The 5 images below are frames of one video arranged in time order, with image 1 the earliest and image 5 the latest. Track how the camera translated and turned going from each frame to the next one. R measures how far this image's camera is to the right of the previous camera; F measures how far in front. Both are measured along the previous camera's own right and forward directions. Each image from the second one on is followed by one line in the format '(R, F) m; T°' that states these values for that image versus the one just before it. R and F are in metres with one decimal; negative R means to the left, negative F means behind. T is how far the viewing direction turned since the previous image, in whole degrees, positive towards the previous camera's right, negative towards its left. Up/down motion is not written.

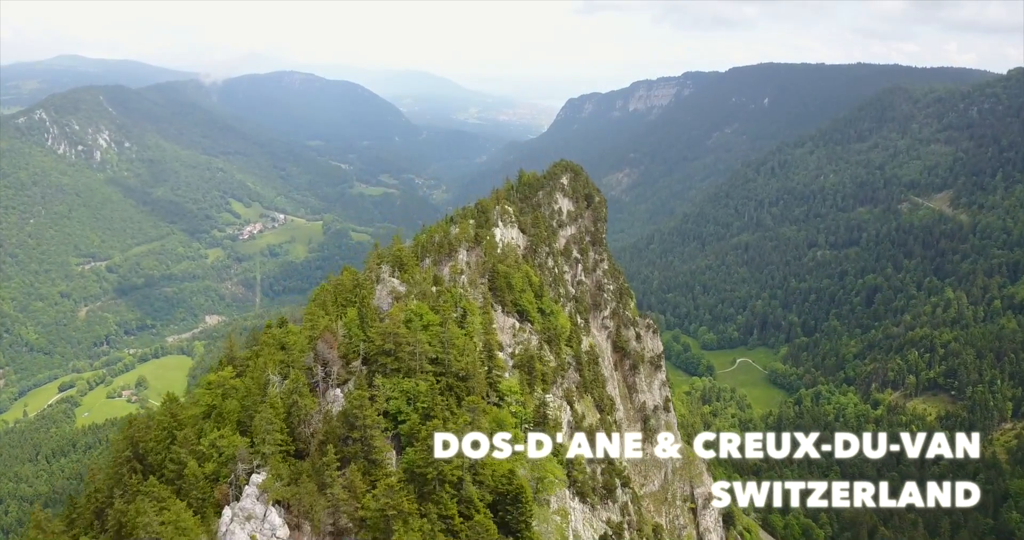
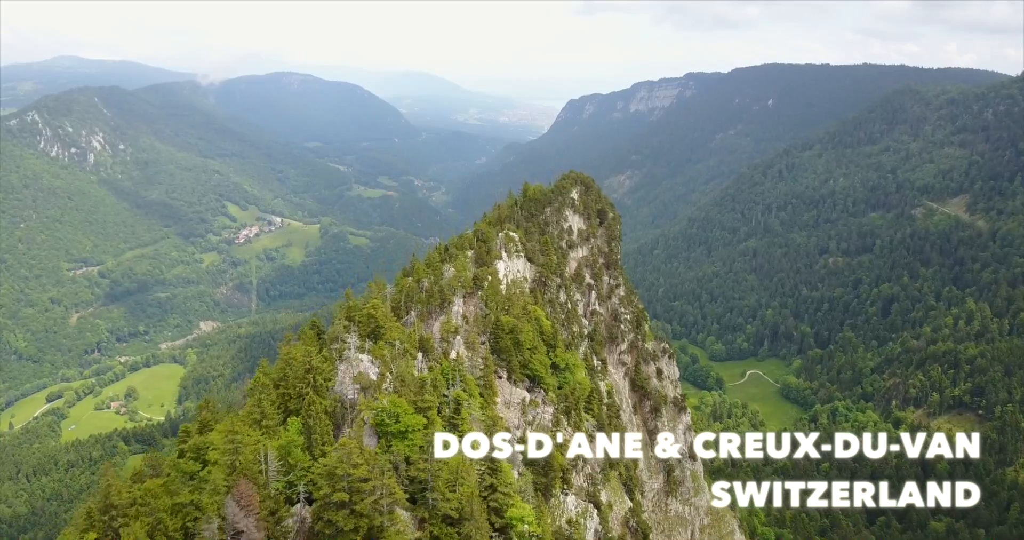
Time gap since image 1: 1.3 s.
(-0.4, +7.3) m; 0°
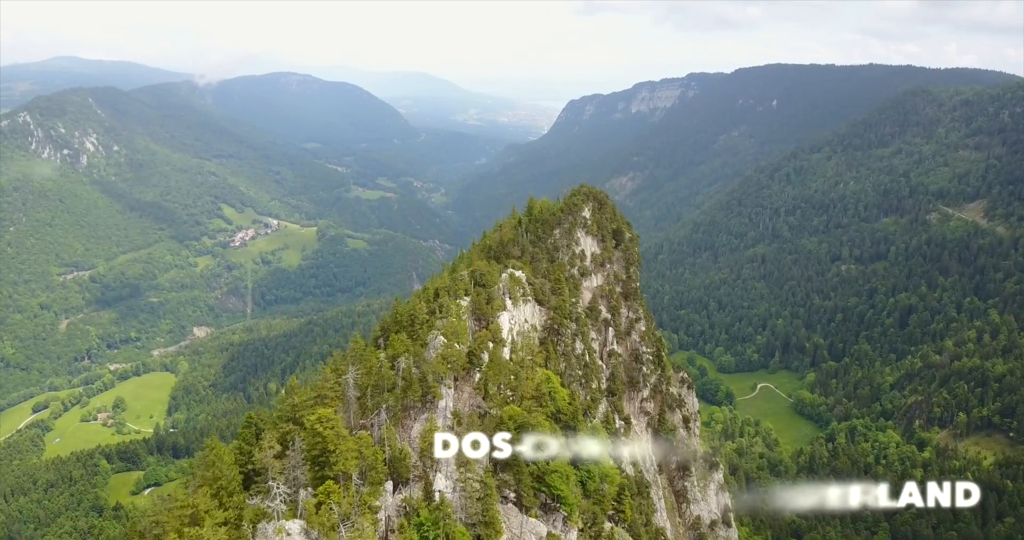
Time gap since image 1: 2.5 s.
(-0.3, +7.6) m; 0°
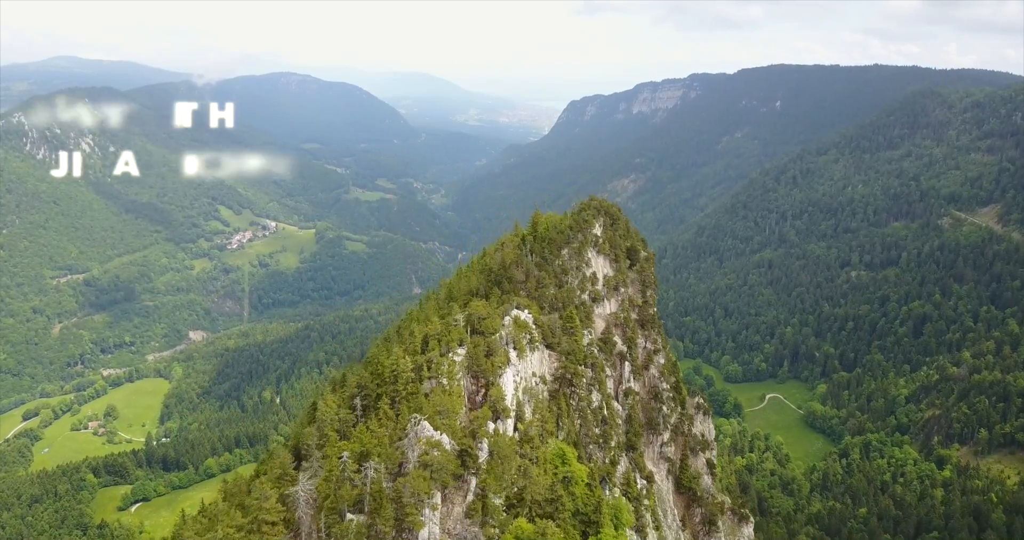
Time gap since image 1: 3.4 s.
(-0.2, +5.4) m; 0°
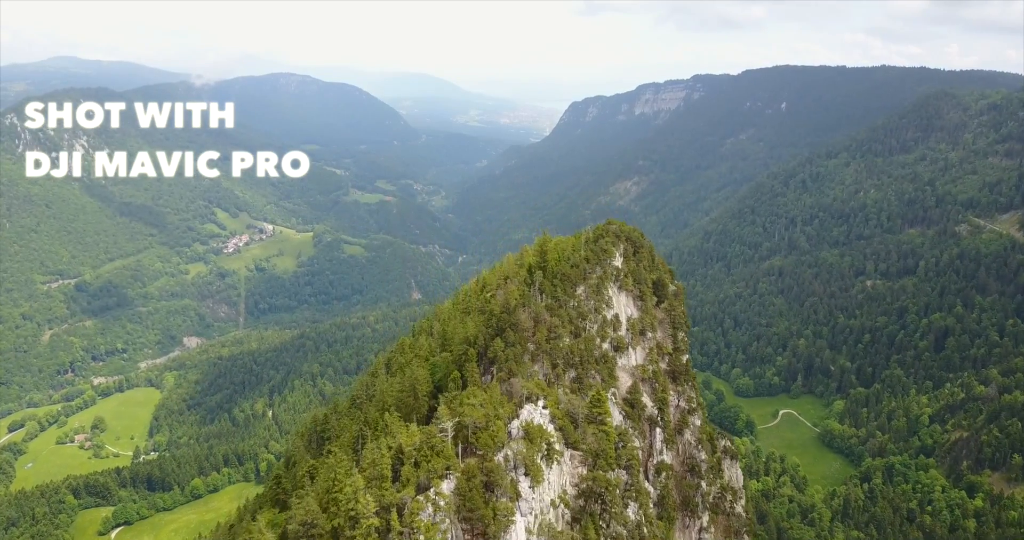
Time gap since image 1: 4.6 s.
(-0.3, +7.5) m; 0°
